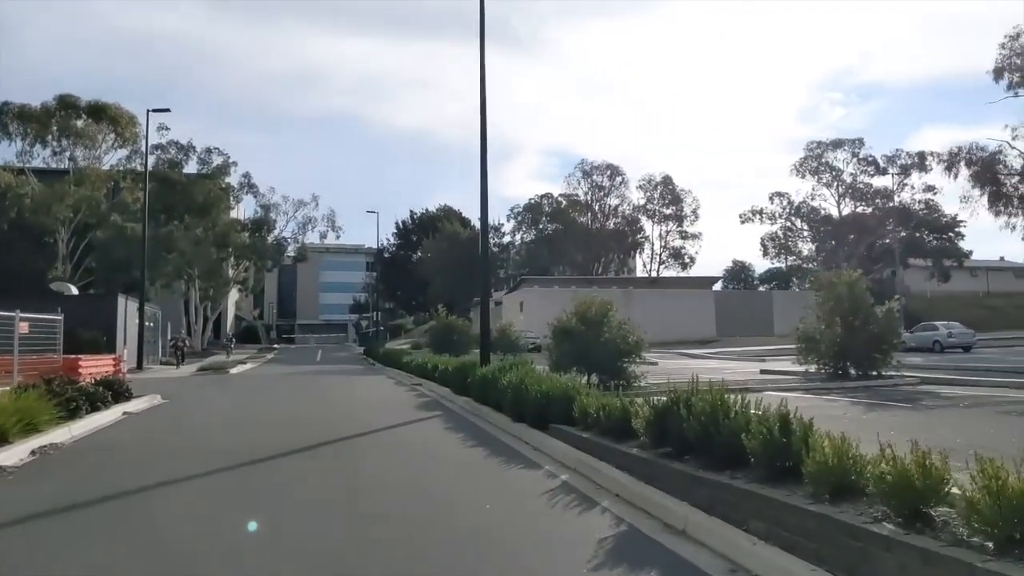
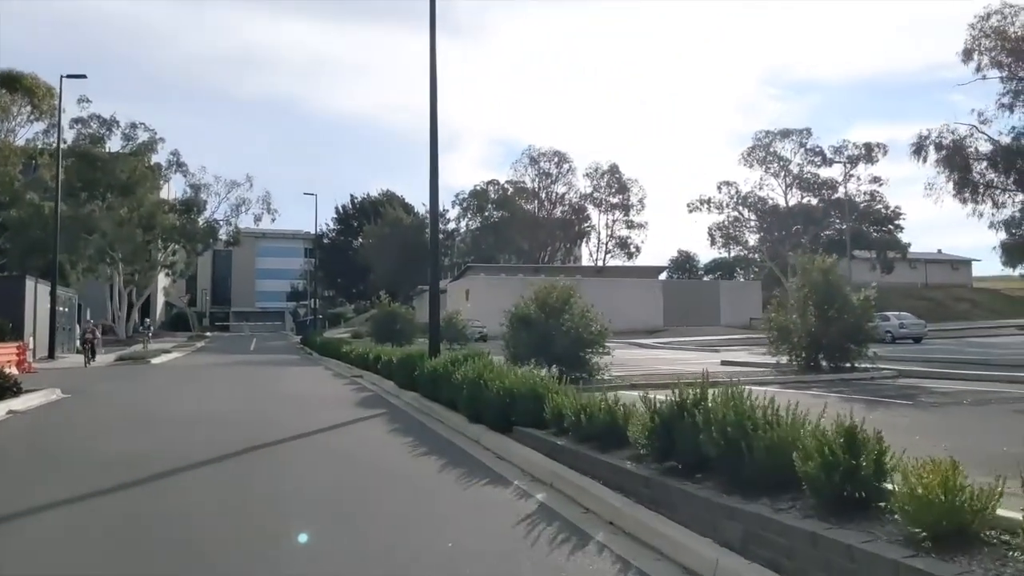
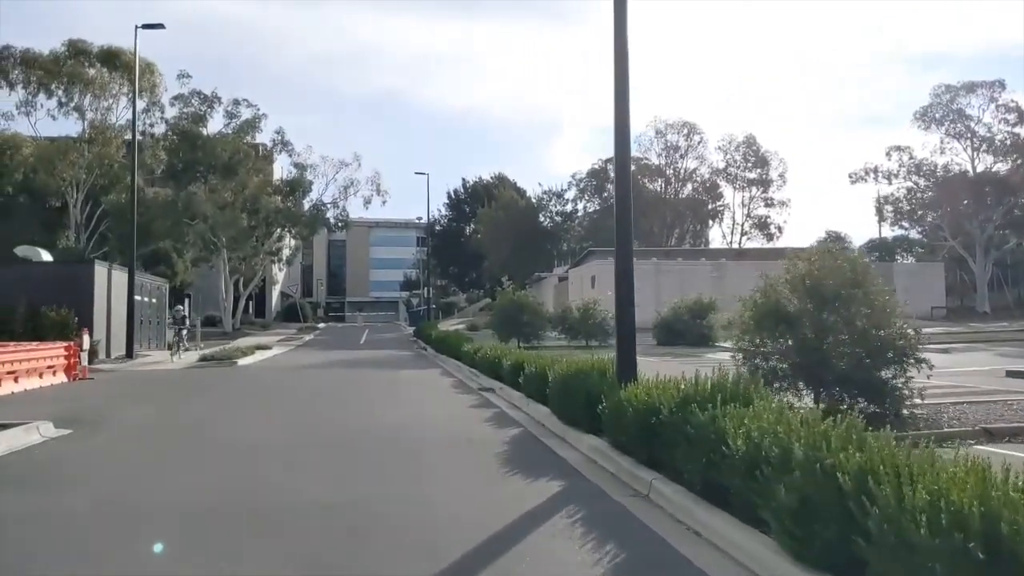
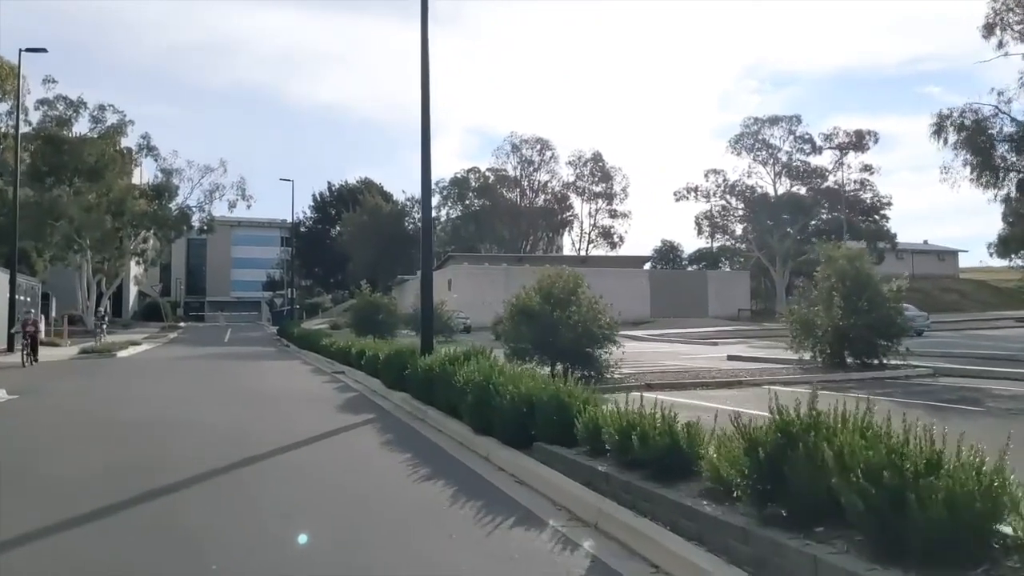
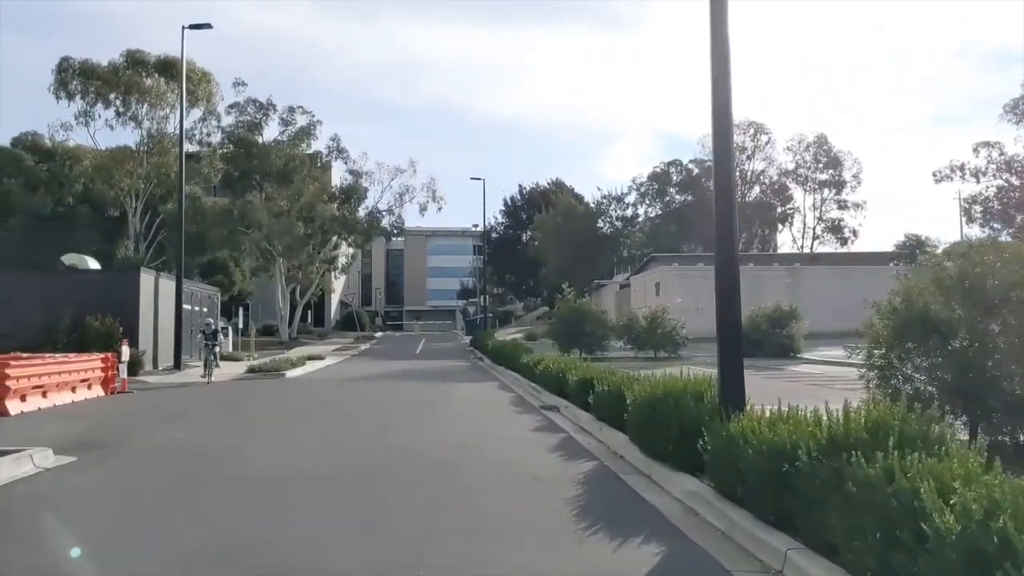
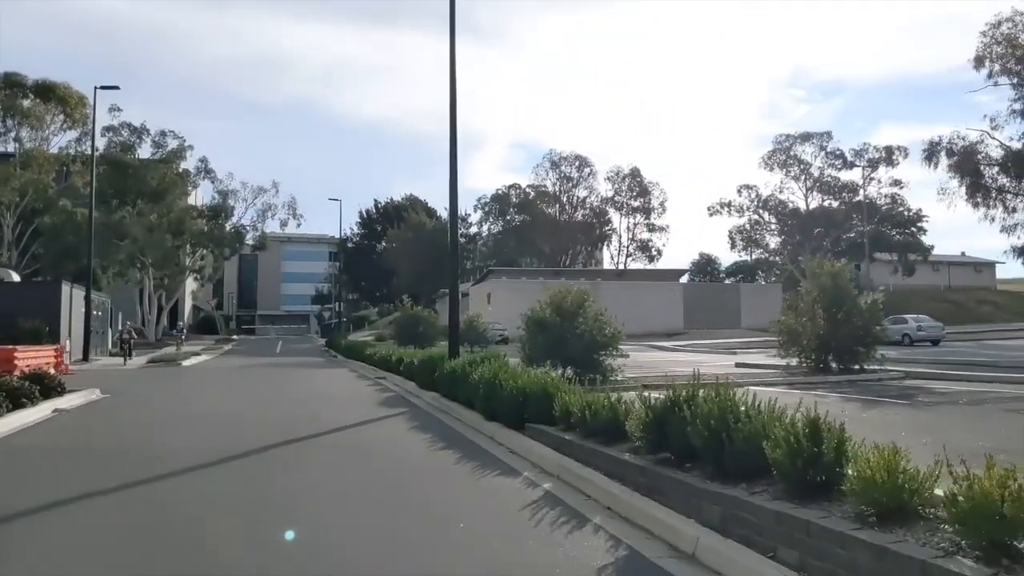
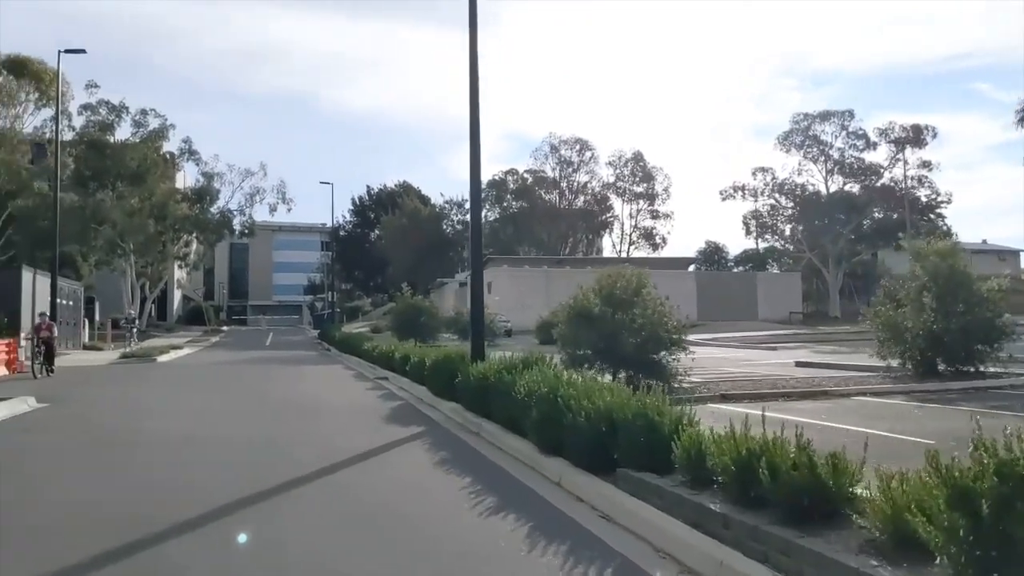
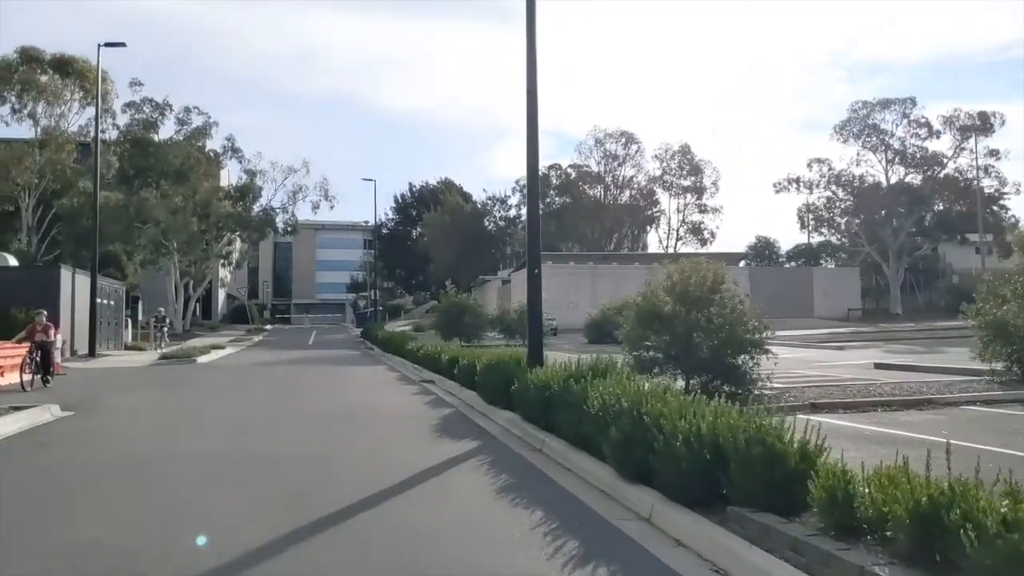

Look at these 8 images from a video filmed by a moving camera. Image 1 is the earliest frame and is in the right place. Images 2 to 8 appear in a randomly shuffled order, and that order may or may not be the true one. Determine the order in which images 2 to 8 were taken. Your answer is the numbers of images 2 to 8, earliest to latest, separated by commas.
6, 2, 4, 7, 8, 3, 5
